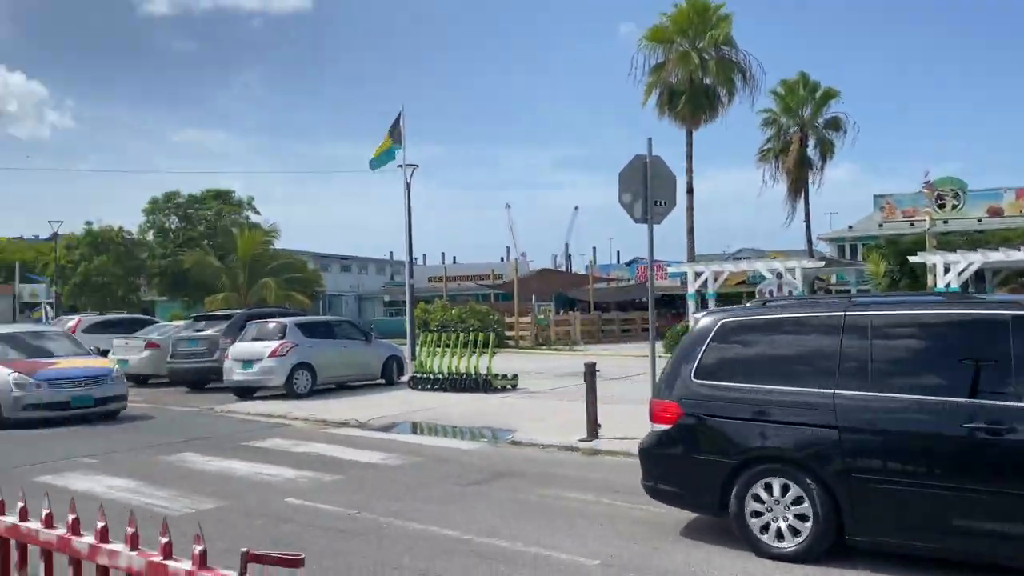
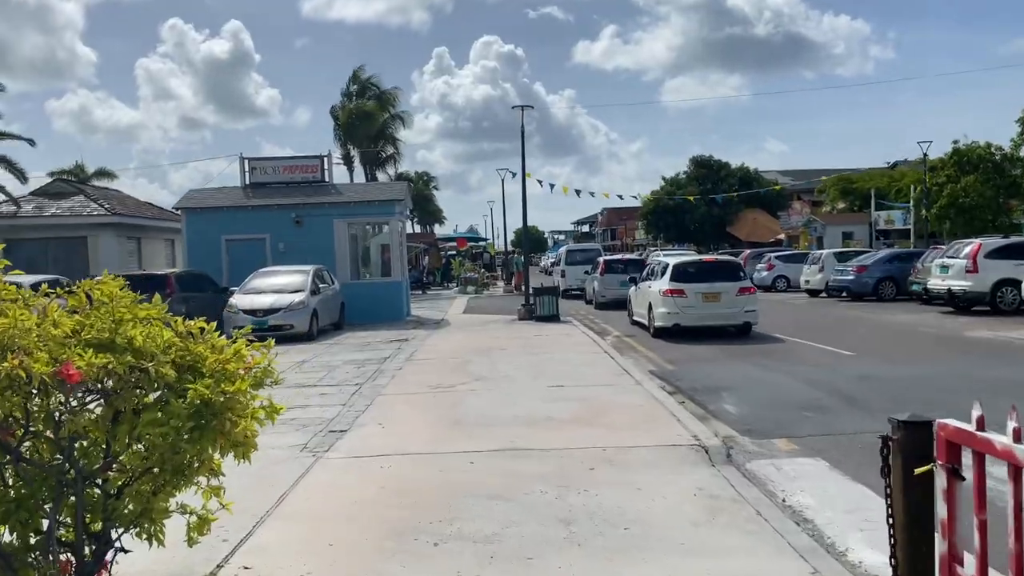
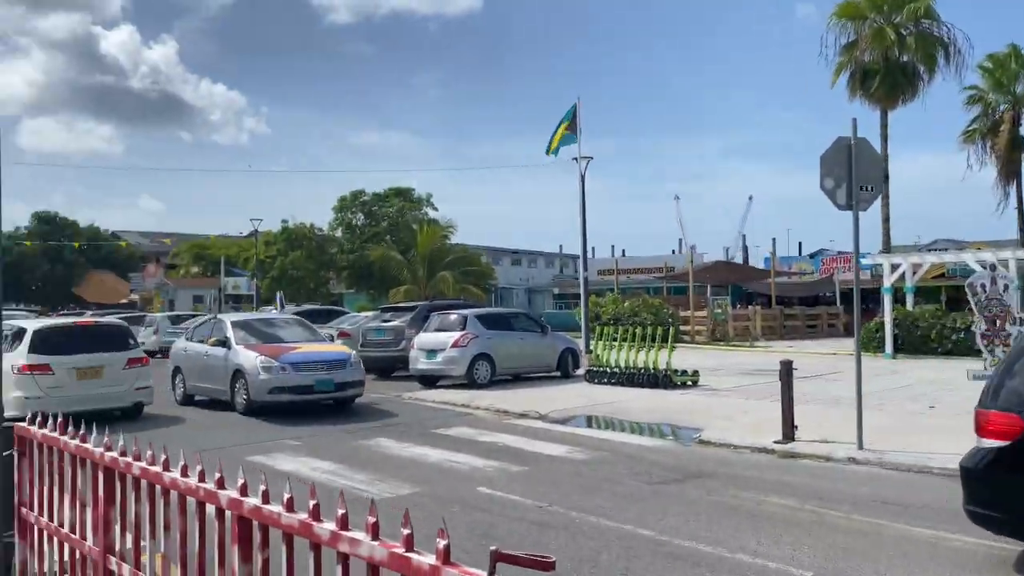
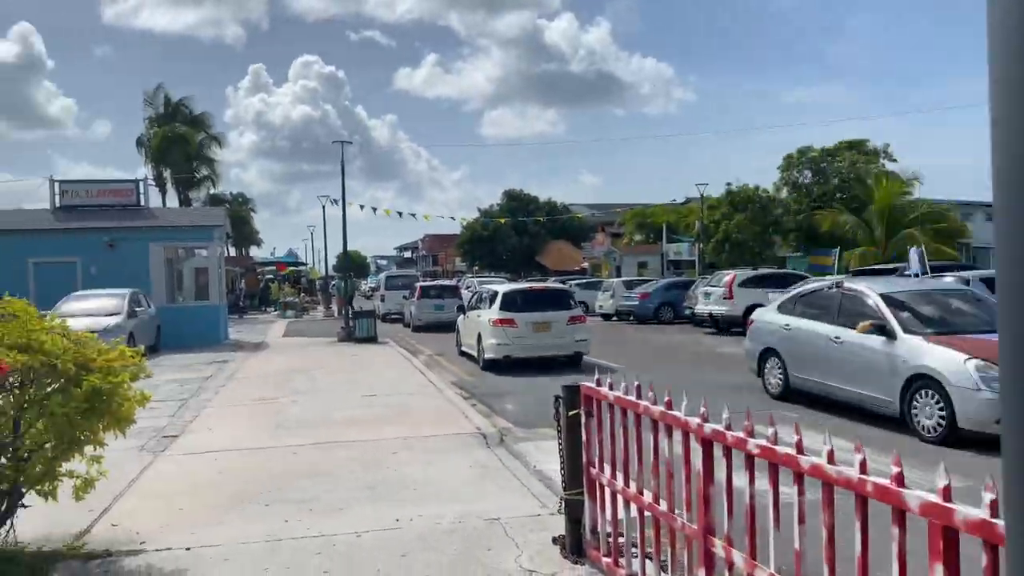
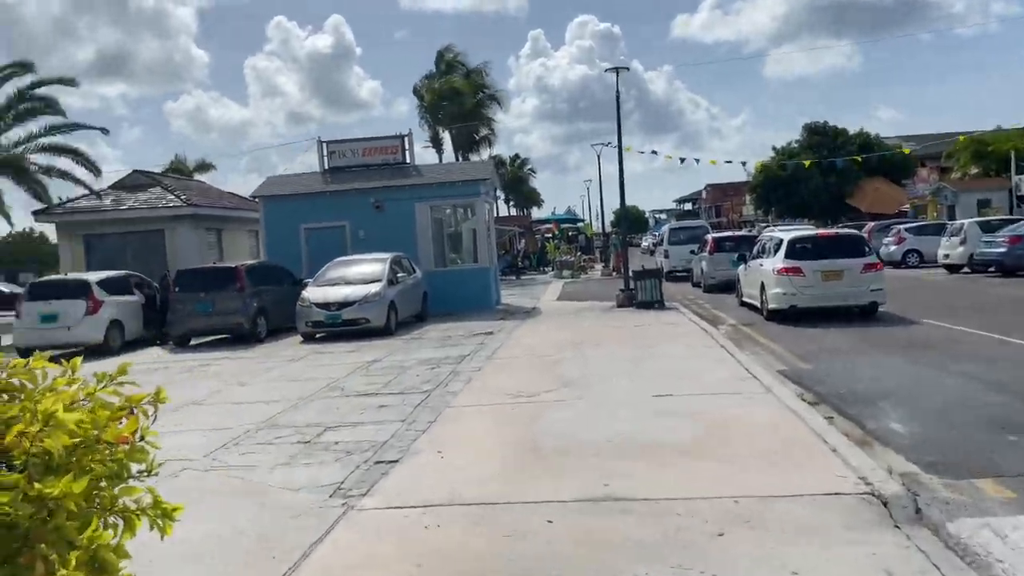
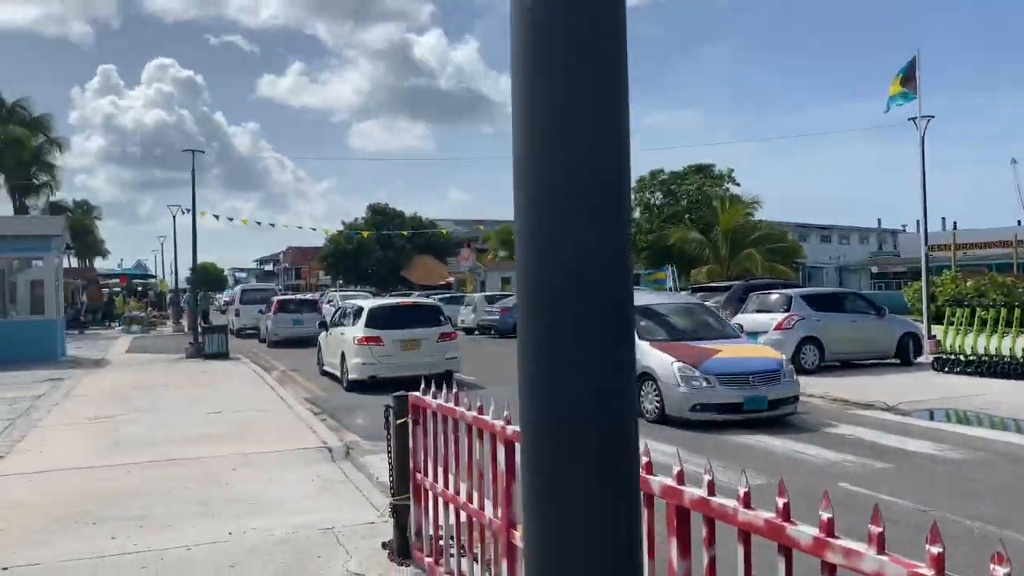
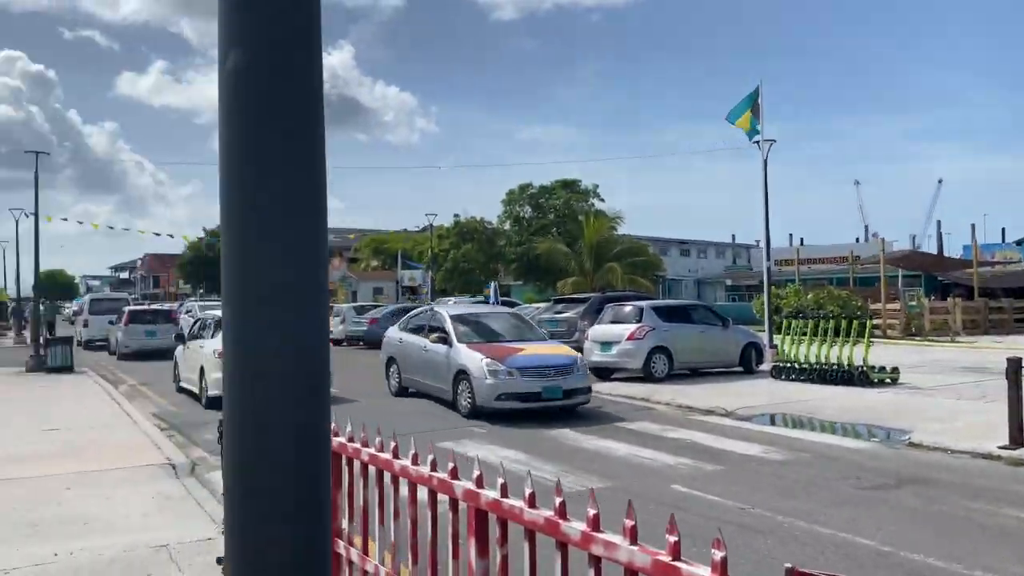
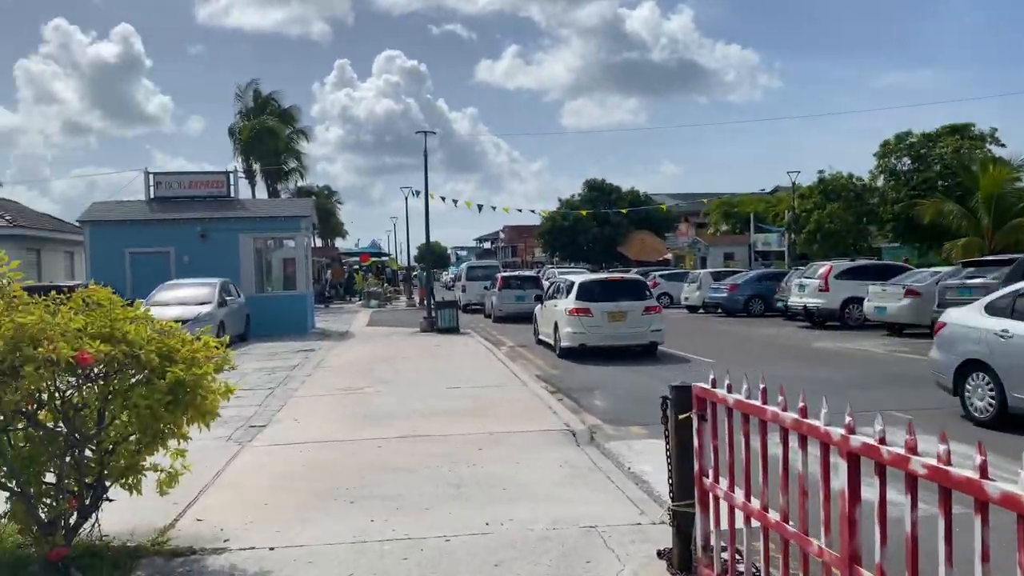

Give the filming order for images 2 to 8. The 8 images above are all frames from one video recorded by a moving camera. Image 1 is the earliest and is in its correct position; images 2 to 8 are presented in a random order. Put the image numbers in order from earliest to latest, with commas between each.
3, 7, 6, 4, 8, 2, 5
